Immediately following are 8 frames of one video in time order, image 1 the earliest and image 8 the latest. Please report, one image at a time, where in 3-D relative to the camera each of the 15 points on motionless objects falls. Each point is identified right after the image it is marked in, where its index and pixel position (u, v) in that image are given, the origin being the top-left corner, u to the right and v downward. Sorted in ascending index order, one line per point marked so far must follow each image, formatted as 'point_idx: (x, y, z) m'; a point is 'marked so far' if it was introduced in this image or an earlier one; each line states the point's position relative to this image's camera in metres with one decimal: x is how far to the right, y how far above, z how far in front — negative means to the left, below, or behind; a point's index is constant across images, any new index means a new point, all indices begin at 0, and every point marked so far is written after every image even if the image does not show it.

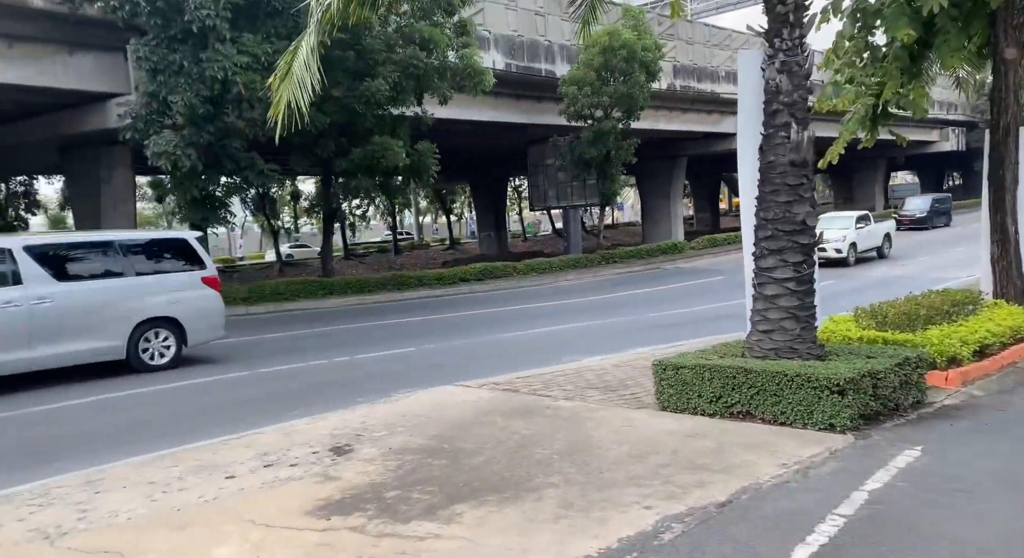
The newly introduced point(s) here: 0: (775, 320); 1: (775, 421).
0: (+1.7, -0.3, +5.2) m
1: (+1.5, -0.8, +4.6) m
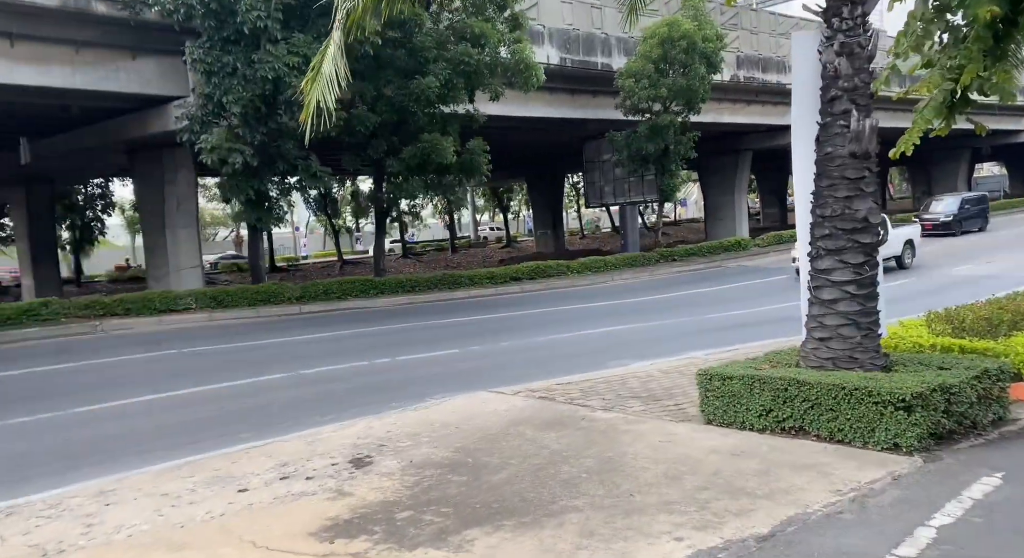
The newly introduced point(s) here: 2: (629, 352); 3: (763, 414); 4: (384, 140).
0: (+1.9, -0.3, +4.8) m
1: (+1.7, -0.8, +4.2) m
2: (+1.3, -0.8, +9.1) m
3: (+1.4, -0.8, +4.4) m
4: (-2.4, +2.6, +14.8) m
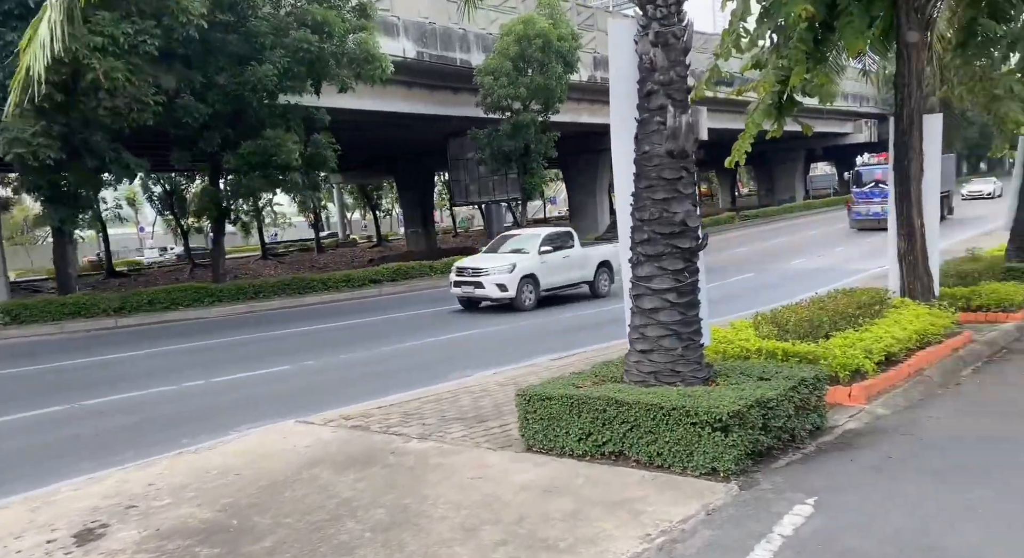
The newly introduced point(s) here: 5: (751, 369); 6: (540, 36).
0: (+0.8, -0.3, +4.5) m
1: (+0.7, -0.9, +3.9) m
2: (-0.4, -0.9, +8.6) m
3: (+0.4, -0.8, +4.0) m
4: (-5.1, +2.5, +13.6) m
5: (+1.5, -0.6, +5.1) m
6: (+0.7, +6.1, +20.1) m
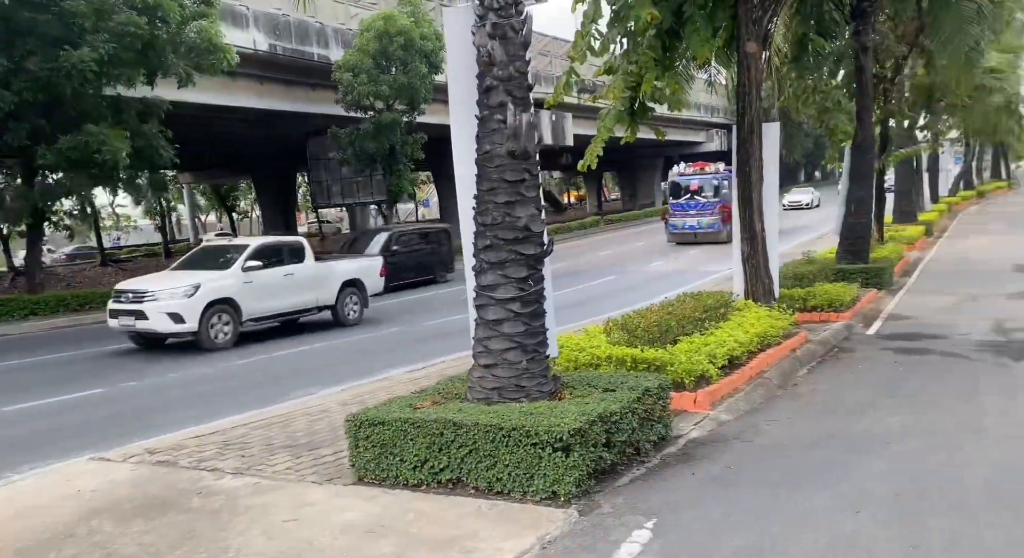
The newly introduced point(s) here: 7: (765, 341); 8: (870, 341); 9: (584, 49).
0: (-0.1, -0.4, +4.2) m
1: (-0.1, -0.9, +3.6) m
2: (-2.0, -1.0, +8.1) m
3: (-0.4, -0.9, +3.7) m
4: (-7.4, +2.4, +12.3) m
5: (+0.5, -0.6, +4.9) m
6: (-2.8, +6.0, +19.6) m
7: (+2.6, -0.6, +8.1) m
8: (+4.7, -0.8, +10.5) m
9: (+0.8, +2.5, +8.6) m
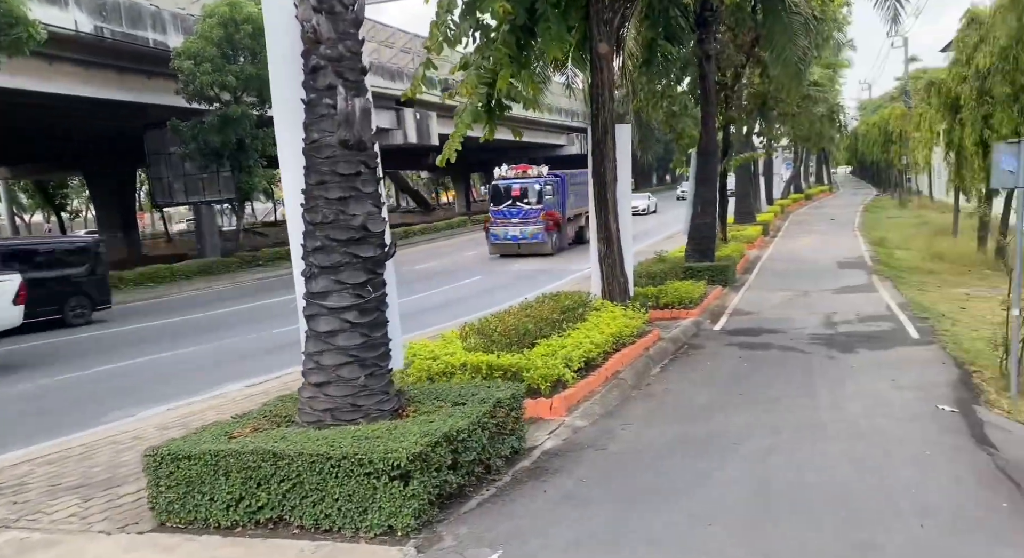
0: (-0.9, -0.4, +3.8) m
1: (-0.8, -1.0, +3.1) m
2: (-3.4, -1.0, +7.2) m
3: (-1.1, -0.9, +3.2) m
4: (-9.5, +2.2, +10.4) m
5: (-0.4, -0.6, +4.5) m
6: (-6.3, +6.0, +18.4) m
7: (+1.1, -0.6, +8.0) m
8: (+2.8, -0.8, +10.8) m
9: (-0.8, +2.5, +8.2) m
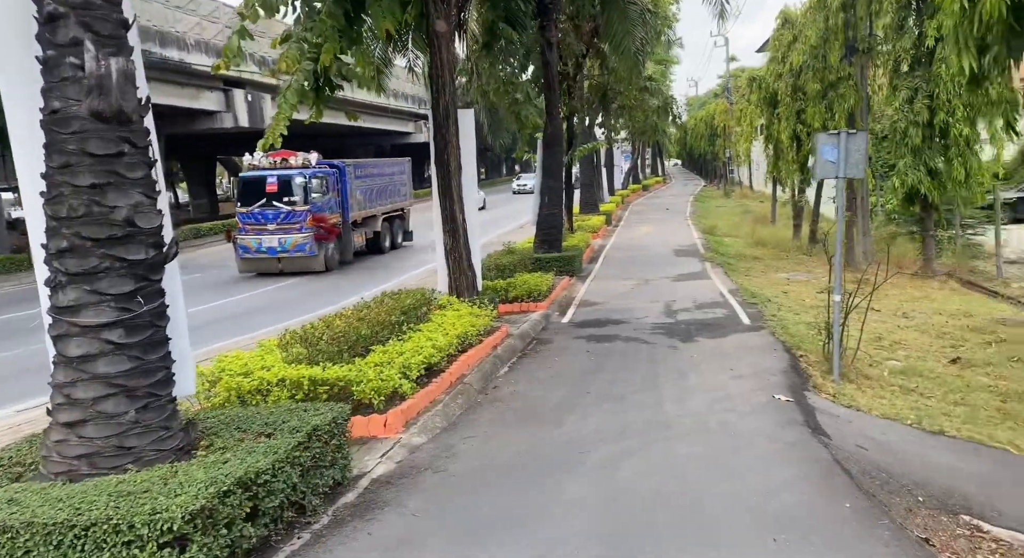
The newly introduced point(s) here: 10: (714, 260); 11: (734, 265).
0: (-1.6, -0.5, +2.9) m
1: (-1.3, -1.0, +2.3) m
2: (-4.7, -1.0, +5.9) m
3: (-1.7, -0.9, +2.3) m
4: (-11.3, +2.1, +7.8) m
5: (-1.3, -0.7, +3.8) m
6: (-9.7, +6.0, +16.2) m
7: (-0.4, -0.6, +7.5) m
8: (+0.7, -0.7, +10.5) m
9: (-2.4, +2.5, +7.3) m
10: (+4.9, +0.5, +19.3) m
11: (+5.2, +0.3, +18.5) m
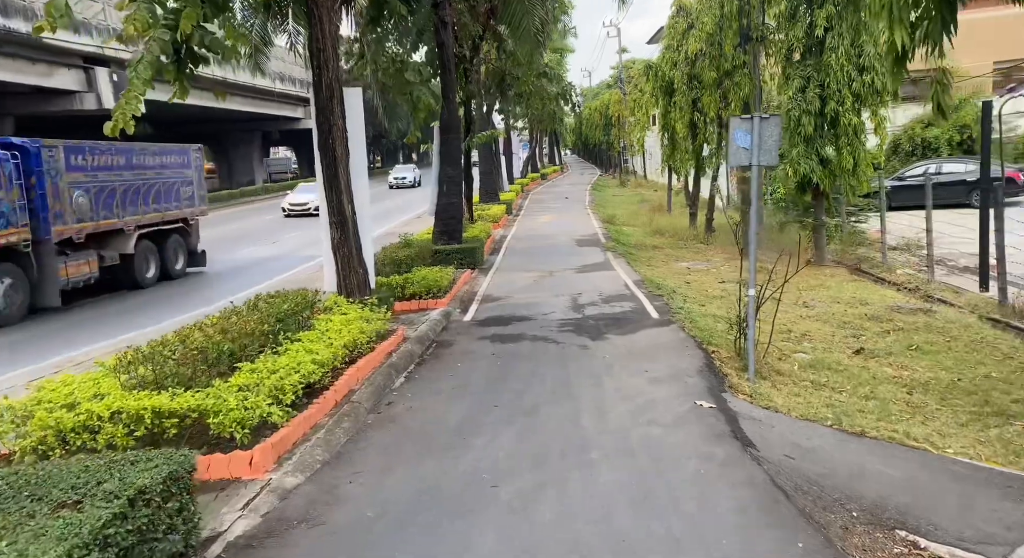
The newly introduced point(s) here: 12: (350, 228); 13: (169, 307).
0: (-1.9, -0.5, +1.9) m
1: (-1.5, -1.1, +1.4) m
2: (-5.3, -1.1, +4.5) m
3: (-1.9, -1.0, +1.3) m
4: (-12.2, +2.0, +5.5) m
5: (-1.7, -0.7, +2.8) m
6: (-11.7, +6.0, +14.0) m
7: (-1.3, -0.6, +6.6) m
8: (-0.6, -0.6, +9.8) m
9: (-3.3, +2.4, +6.1) m
10: (+2.5, +0.7, +19.0) m
11: (+2.8, +0.6, +18.2) m
12: (-1.9, +0.6, +9.5) m
13: (-5.8, -0.5, +13.5) m
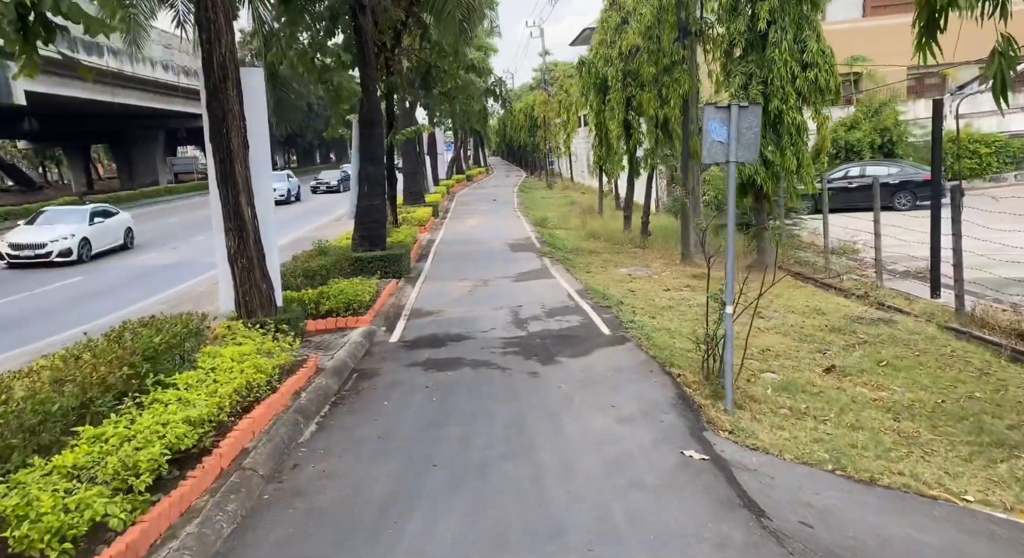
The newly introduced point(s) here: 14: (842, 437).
0: (-1.8, -0.7, +0.5) m
1: (-1.4, -1.2, -0.1) m
2: (-5.5, -1.3, +2.6) m
3: (-1.8, -1.2, -0.2) m
4: (-12.5, +1.7, +3.0) m
5: (-1.7, -0.9, +1.4) m
6: (-12.9, +5.7, +11.5) m
7: (-1.7, -0.7, +5.2) m
8: (-1.3, -0.8, +8.4) m
9: (-3.6, +2.3, +4.5) m
10: (+0.9, +0.5, +17.9) m
11: (+1.3, +0.4, +17.2) m
12: (-2.6, +0.4, +8.0) m
13: (-6.8, -0.7, +11.6) m
14: (+2.7, -1.3, +6.7) m
